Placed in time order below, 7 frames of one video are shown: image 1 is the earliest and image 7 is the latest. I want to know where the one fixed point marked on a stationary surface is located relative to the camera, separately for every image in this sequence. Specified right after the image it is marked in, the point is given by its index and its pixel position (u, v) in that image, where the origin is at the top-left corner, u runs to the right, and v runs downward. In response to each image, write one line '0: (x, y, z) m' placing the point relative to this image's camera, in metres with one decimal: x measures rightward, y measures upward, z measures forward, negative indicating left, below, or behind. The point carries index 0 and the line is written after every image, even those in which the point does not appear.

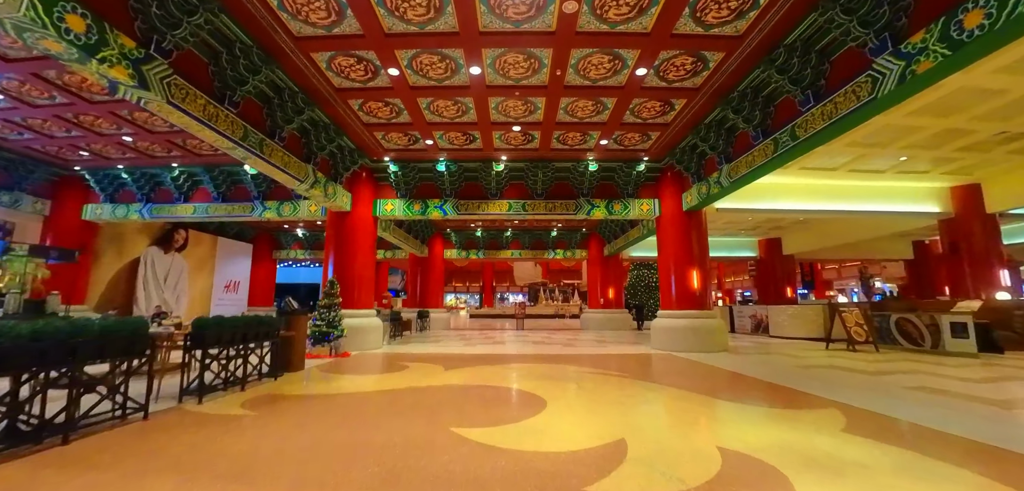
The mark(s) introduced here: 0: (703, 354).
0: (+3.6, -2.1, +7.8) m
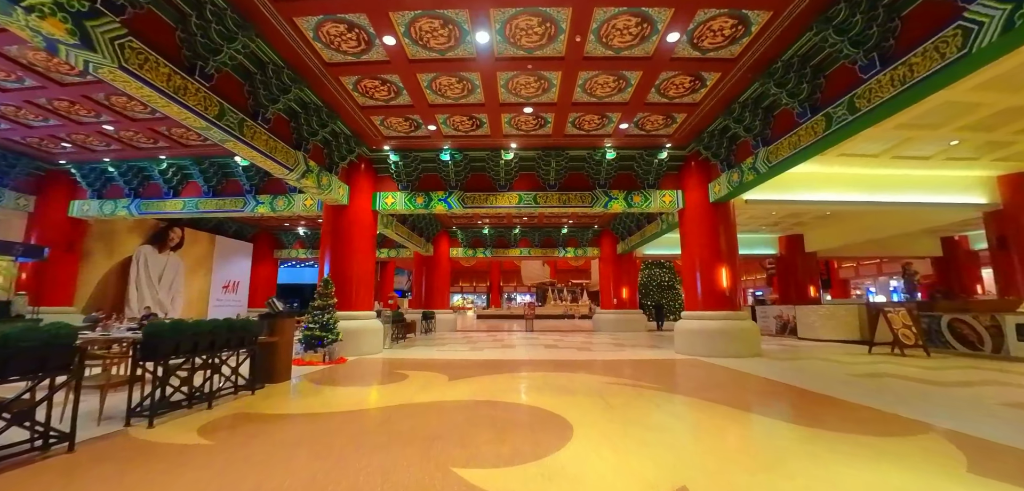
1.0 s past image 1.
0: (+3.8, -2.0, +7.0) m
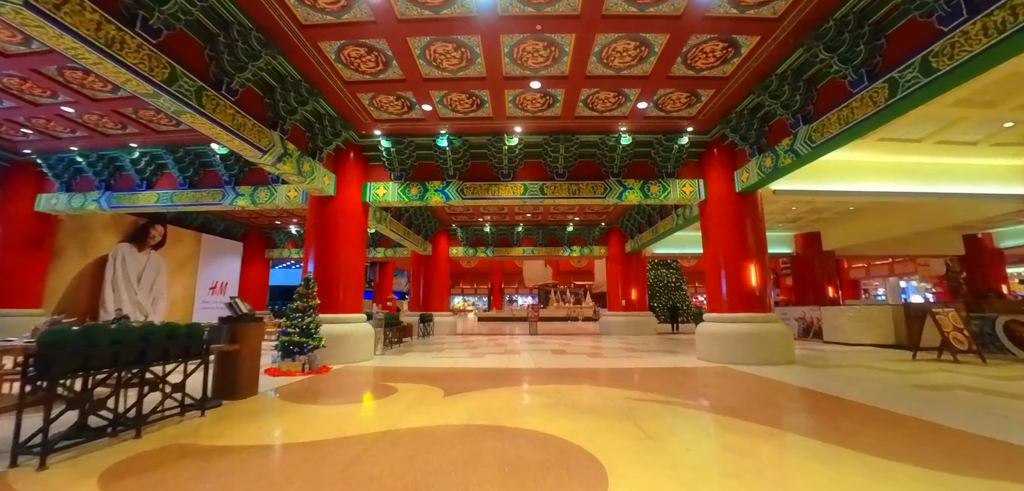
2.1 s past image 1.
0: (+3.9, -1.9, +6.2) m
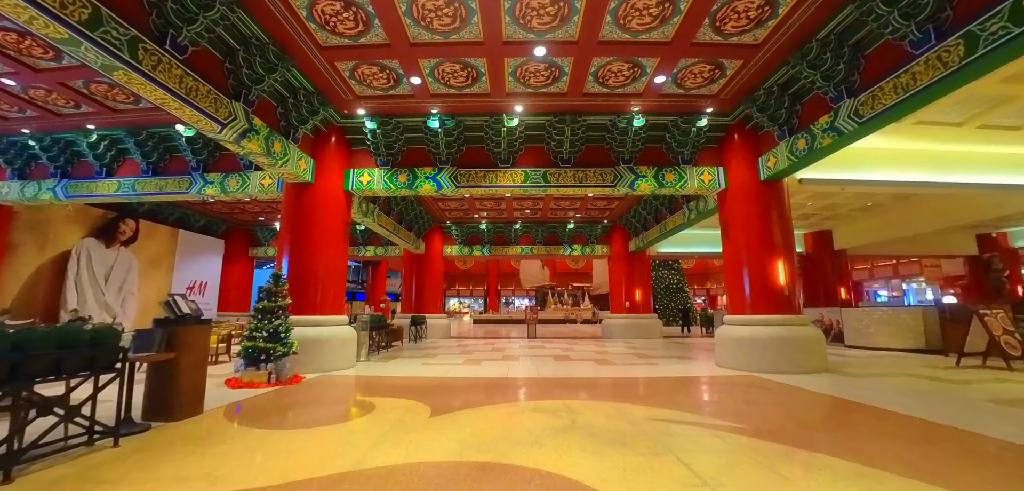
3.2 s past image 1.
0: (+3.9, -1.8, +5.5) m
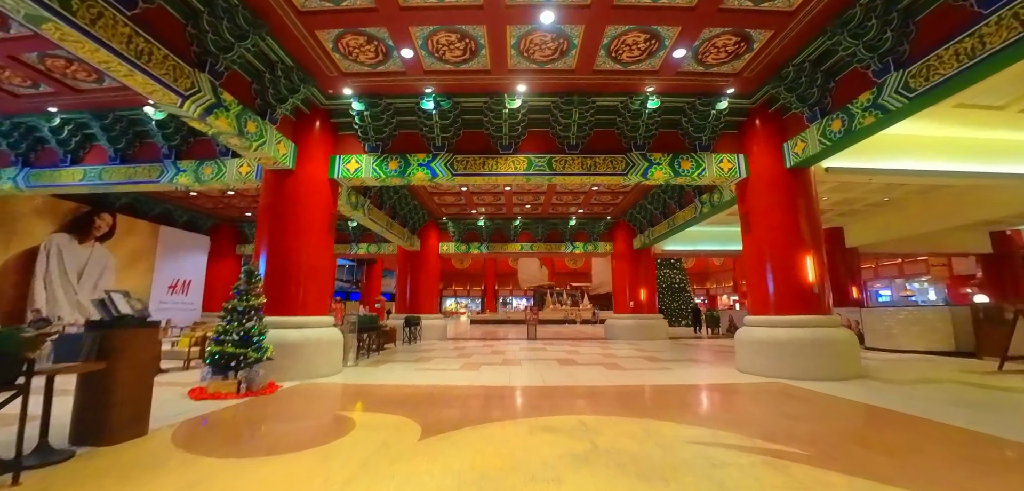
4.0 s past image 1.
0: (+3.9, -1.7, +5.0) m
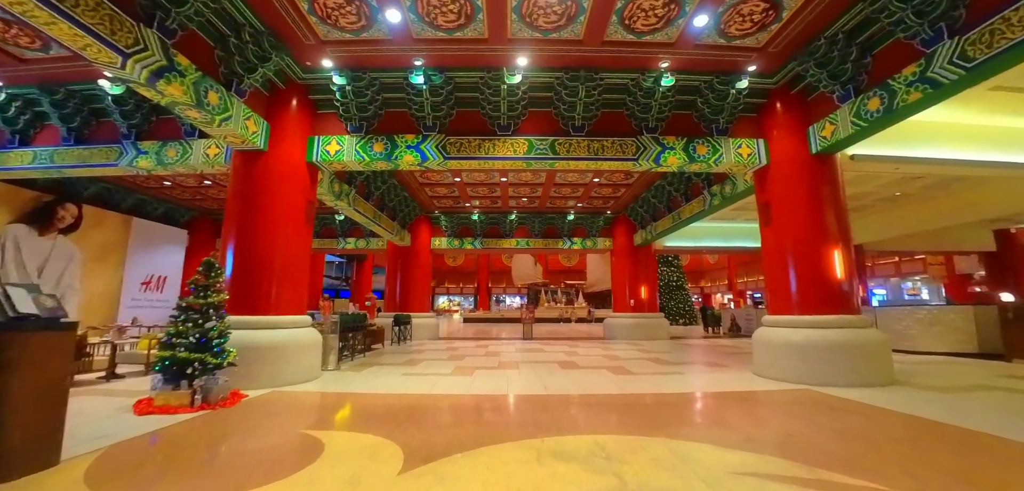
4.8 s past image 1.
0: (+3.9, -1.6, +4.5) m
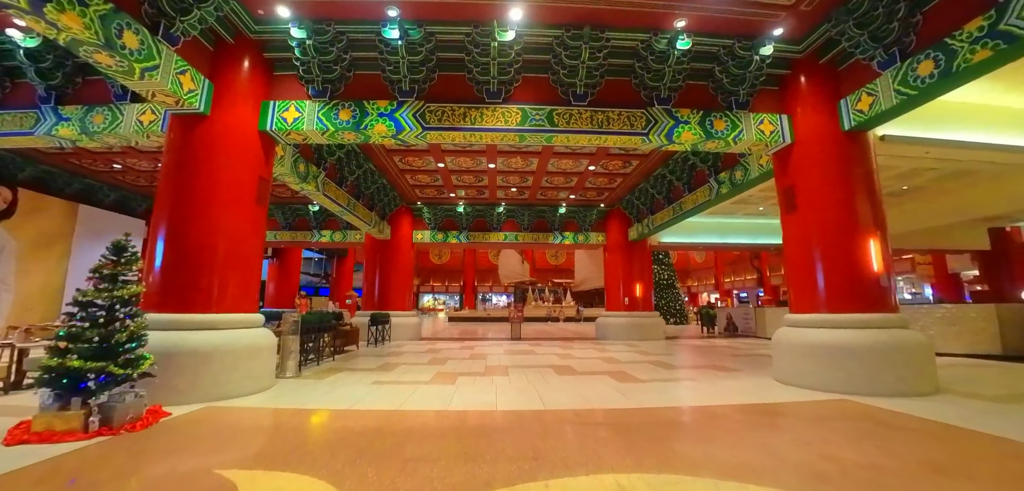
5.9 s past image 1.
0: (+3.8, -1.5, +3.9) m
